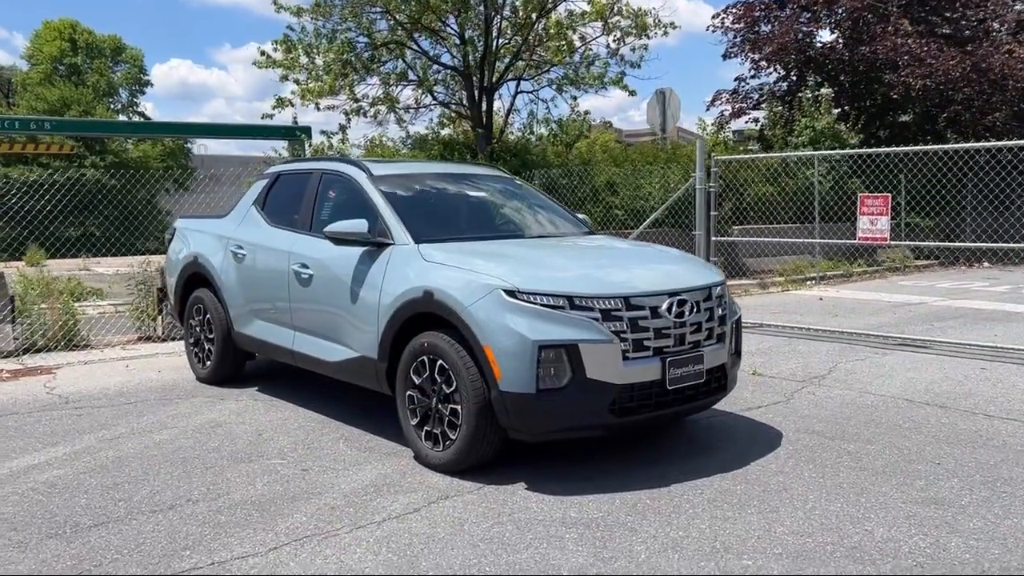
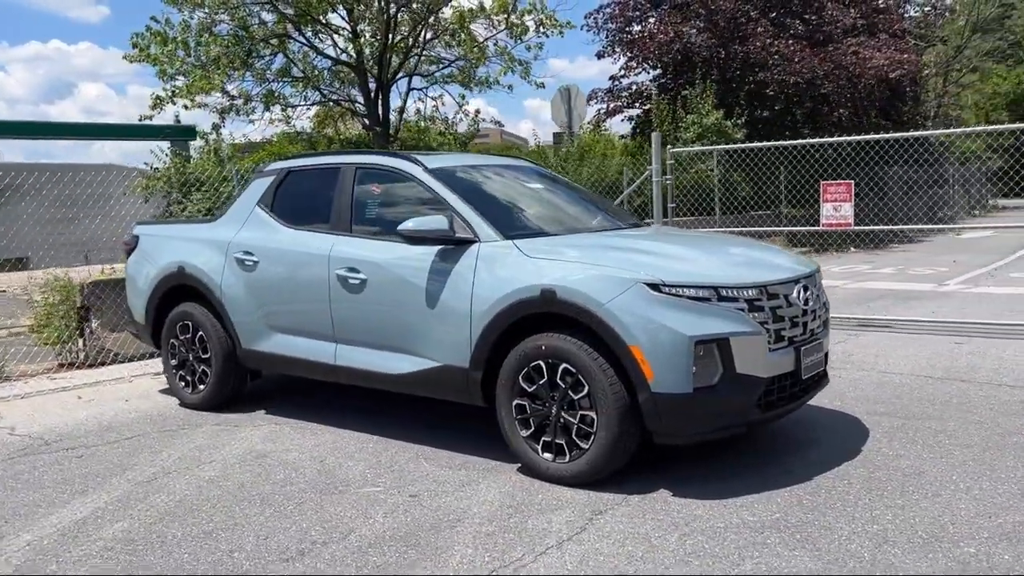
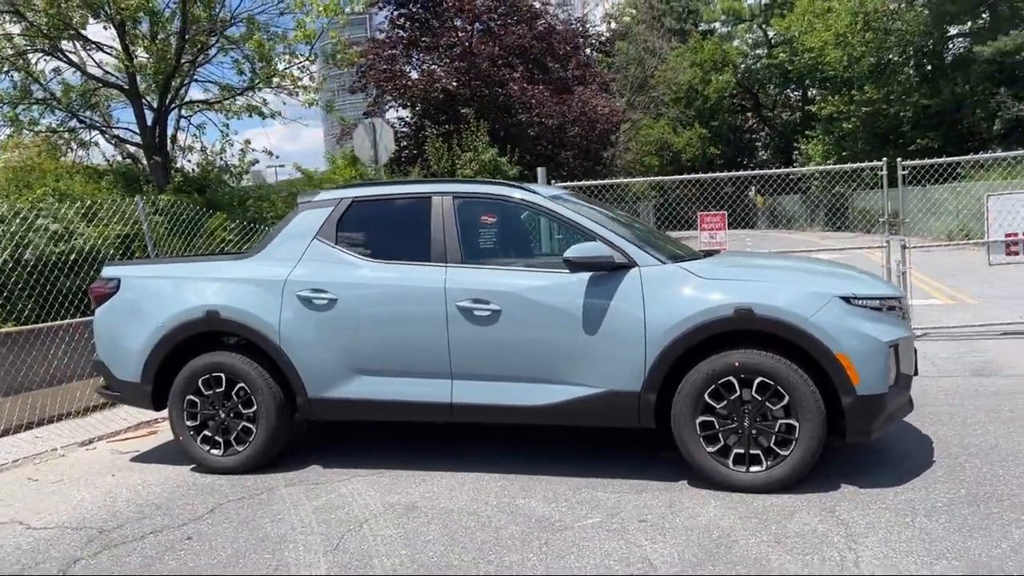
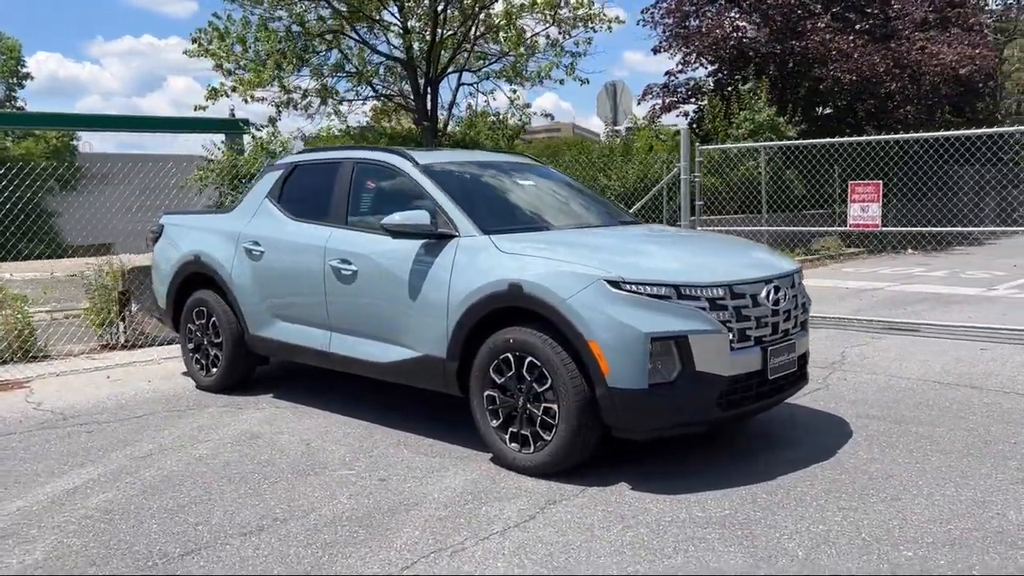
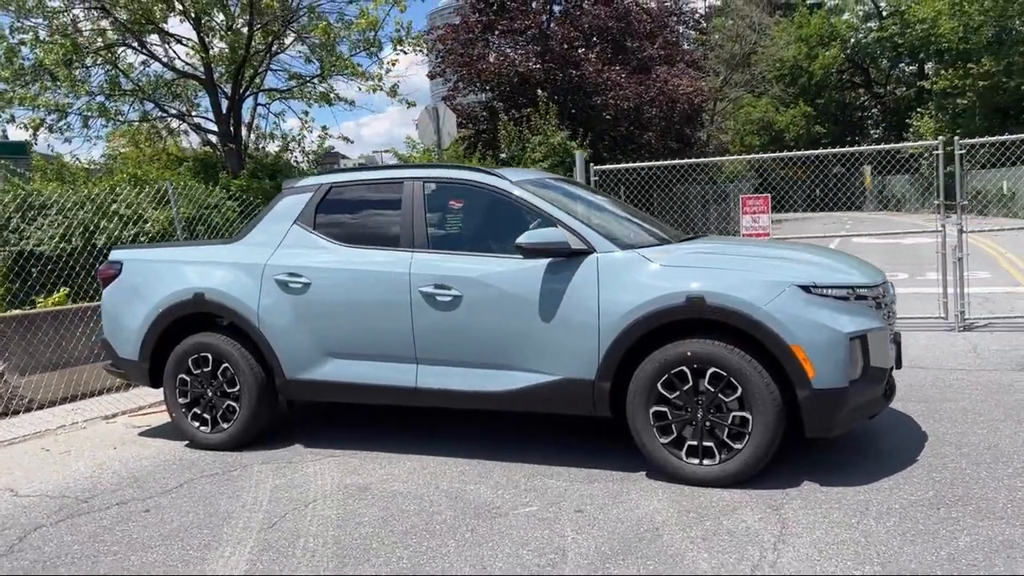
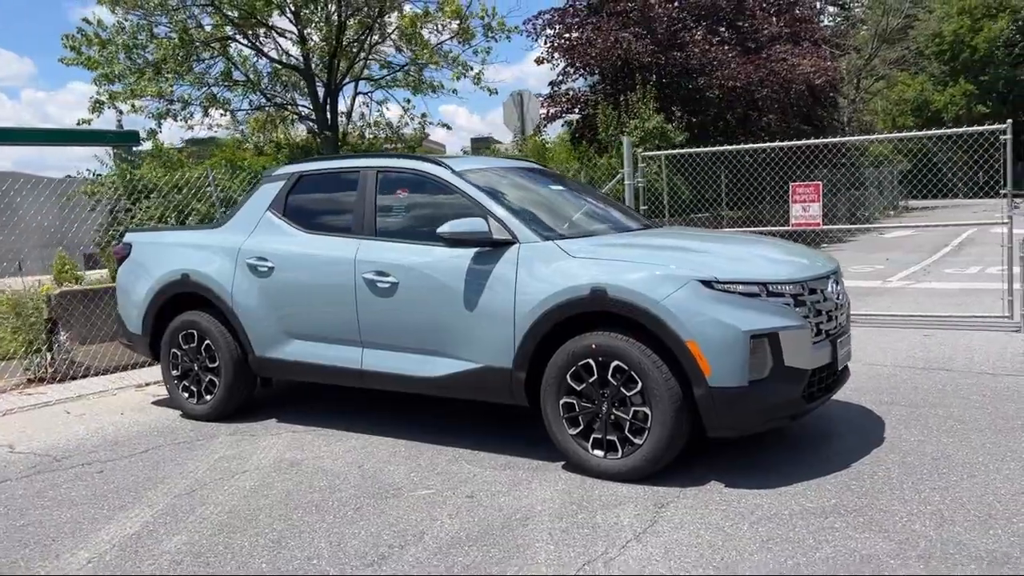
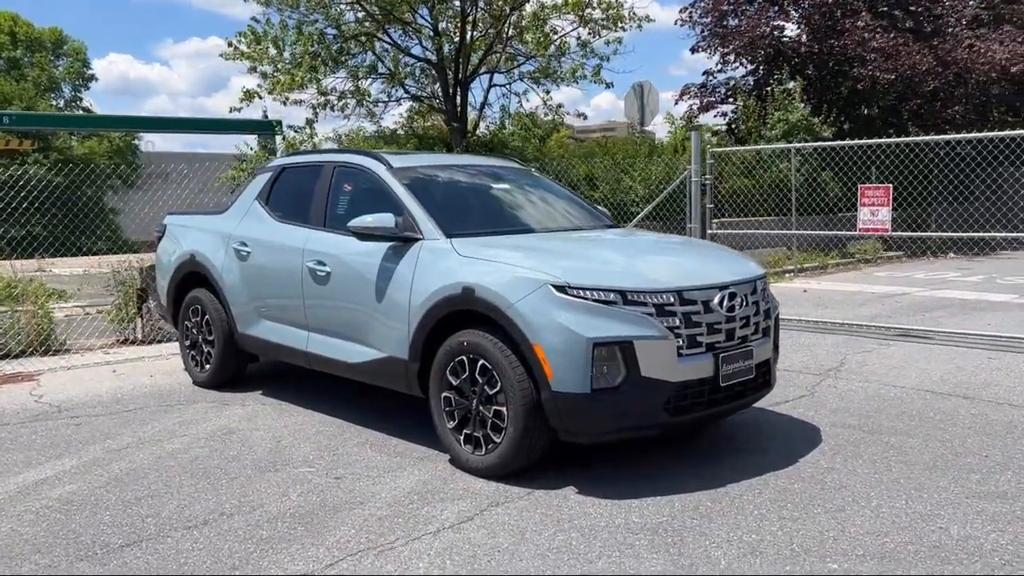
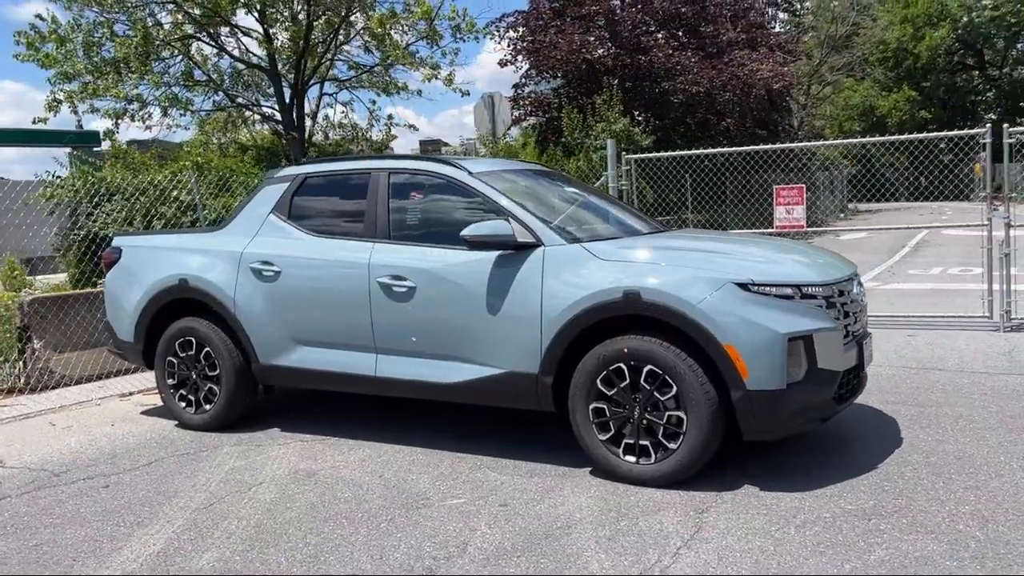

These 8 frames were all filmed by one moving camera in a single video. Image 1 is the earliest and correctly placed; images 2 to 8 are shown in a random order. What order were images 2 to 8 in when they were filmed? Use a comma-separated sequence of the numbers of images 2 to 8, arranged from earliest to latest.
7, 4, 2, 6, 8, 5, 3
